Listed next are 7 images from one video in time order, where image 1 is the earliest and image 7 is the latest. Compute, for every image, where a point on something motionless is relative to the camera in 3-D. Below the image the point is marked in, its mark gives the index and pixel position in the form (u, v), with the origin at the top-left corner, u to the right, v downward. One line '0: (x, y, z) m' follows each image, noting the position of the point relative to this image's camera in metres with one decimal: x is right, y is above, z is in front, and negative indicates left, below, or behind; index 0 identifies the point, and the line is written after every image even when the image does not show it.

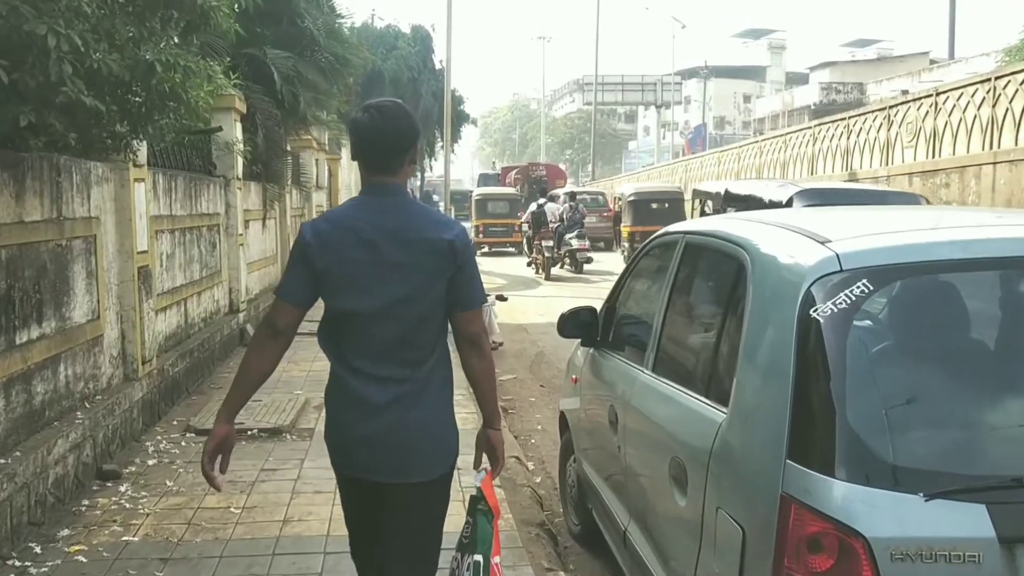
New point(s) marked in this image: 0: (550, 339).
0: (+0.4, -0.6, +11.3) m
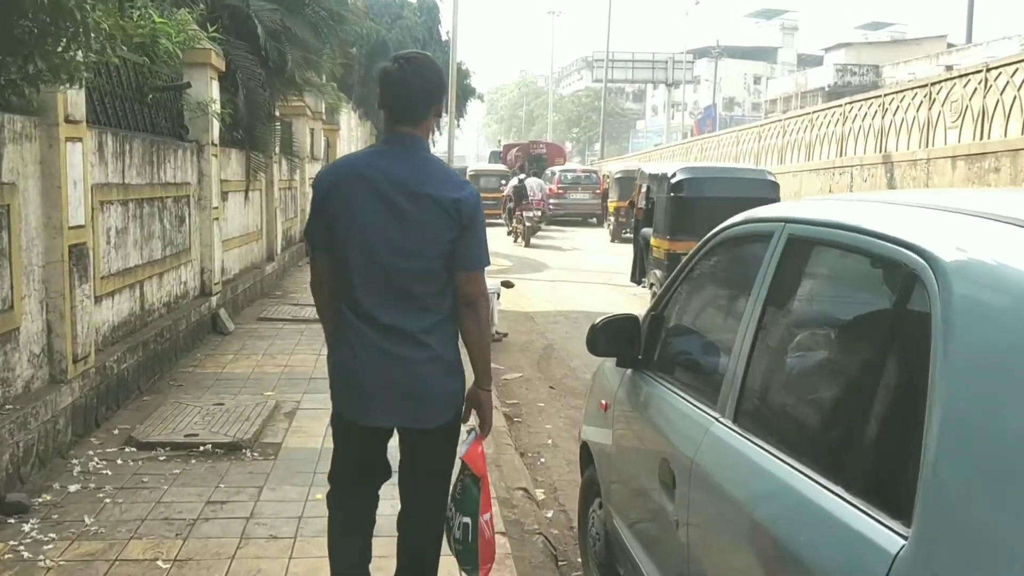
0: (+0.5, -0.4, +10.3) m
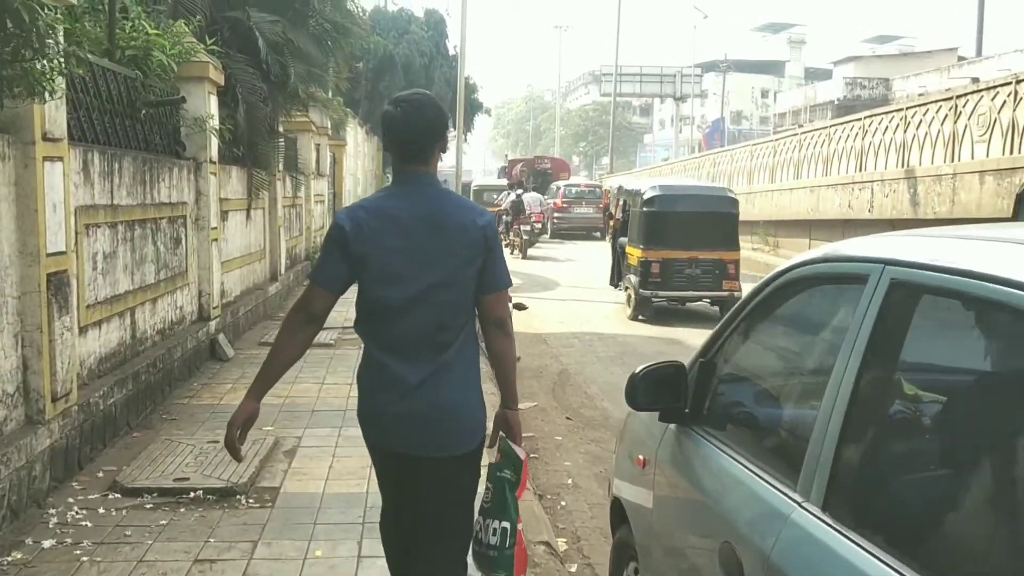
0: (+0.6, -0.7, +9.8) m
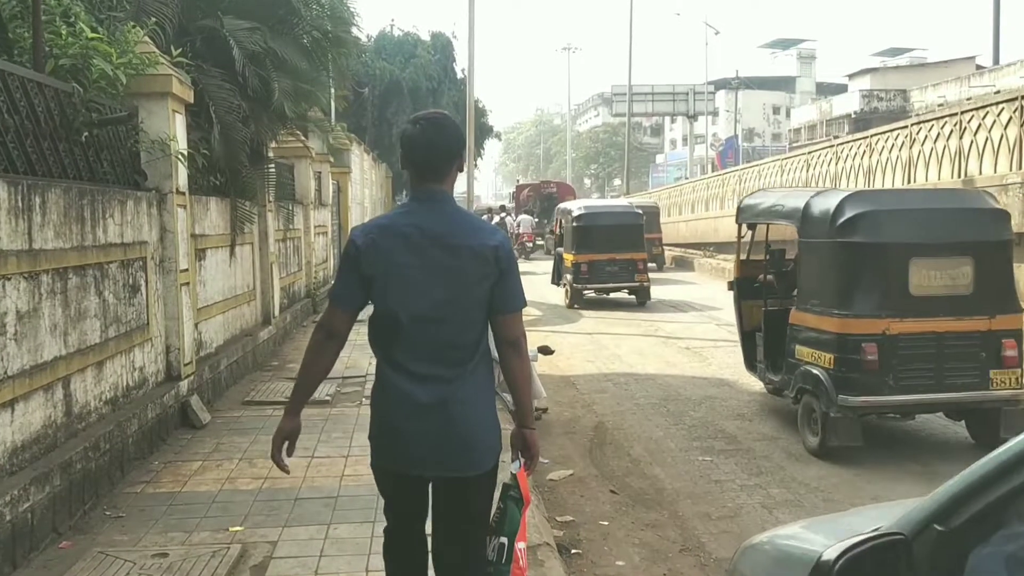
0: (+0.8, -1.0, +8.6) m
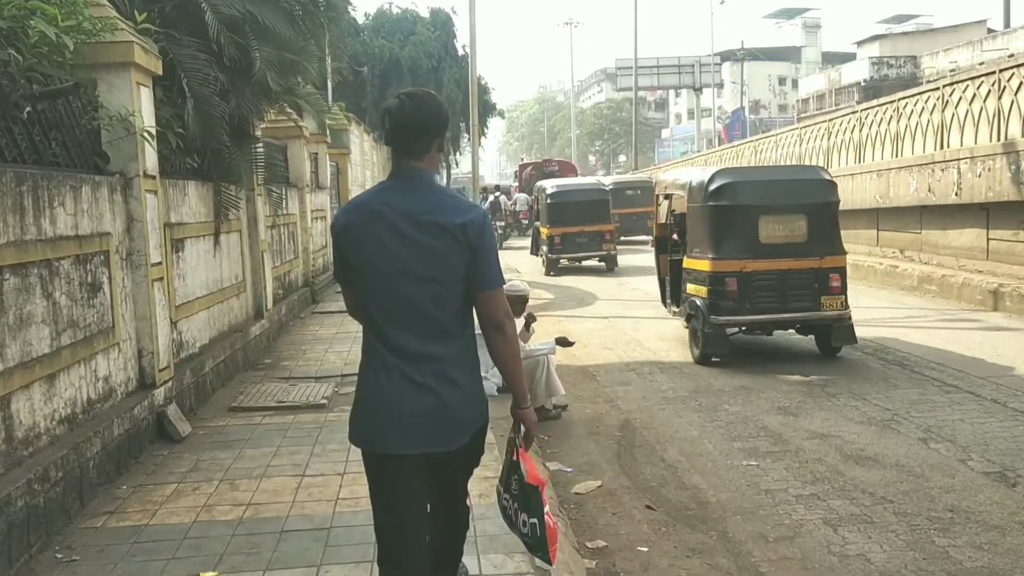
0: (+1.0, -0.8, +7.8) m
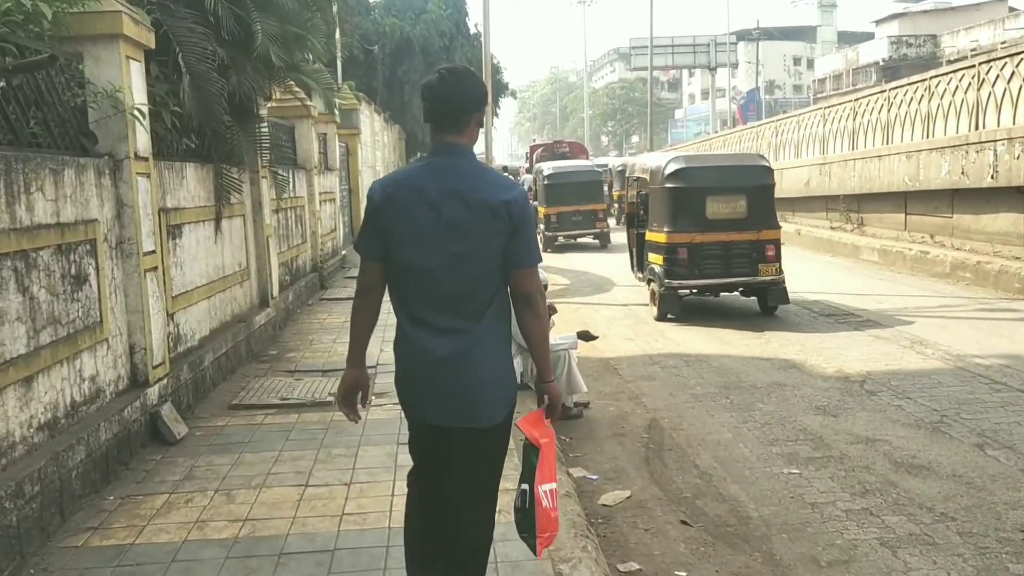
0: (+1.1, -0.8, +7.3) m
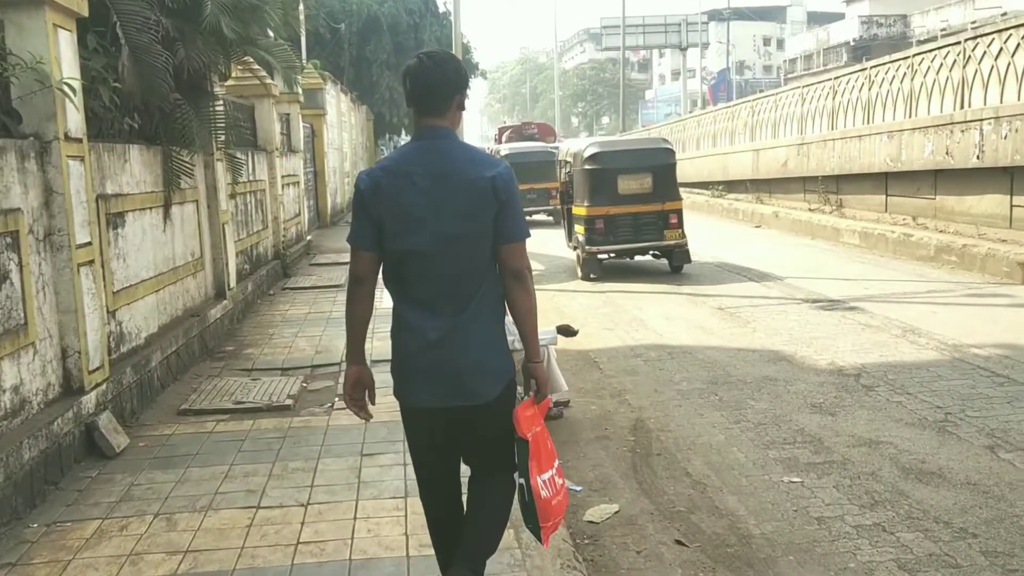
0: (+0.9, -0.7, +6.9) m
